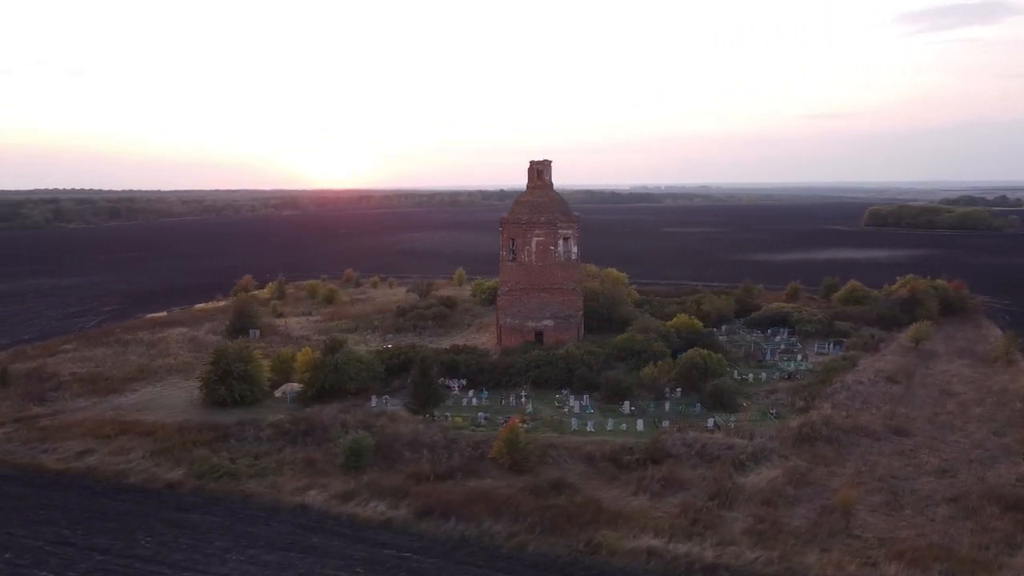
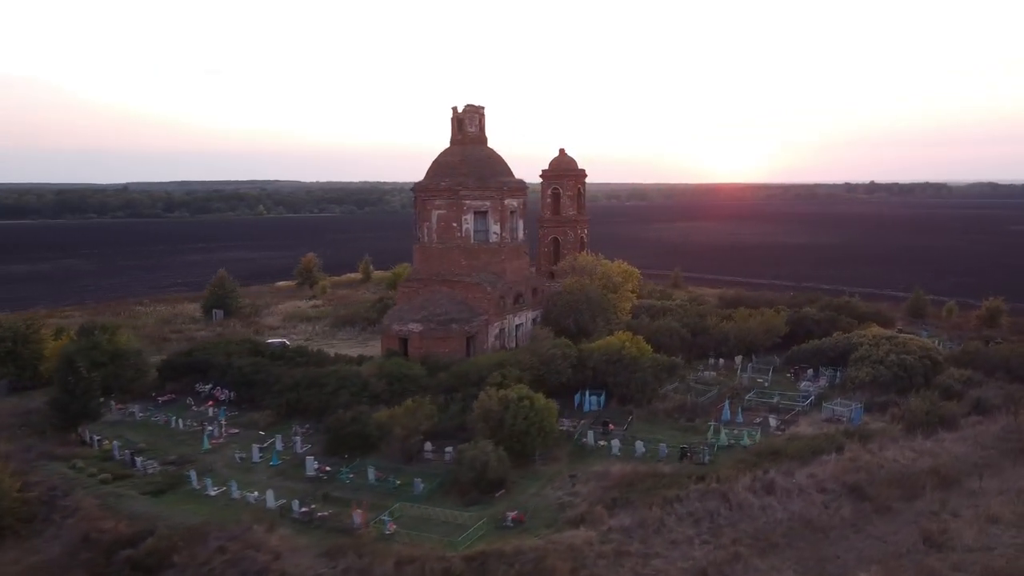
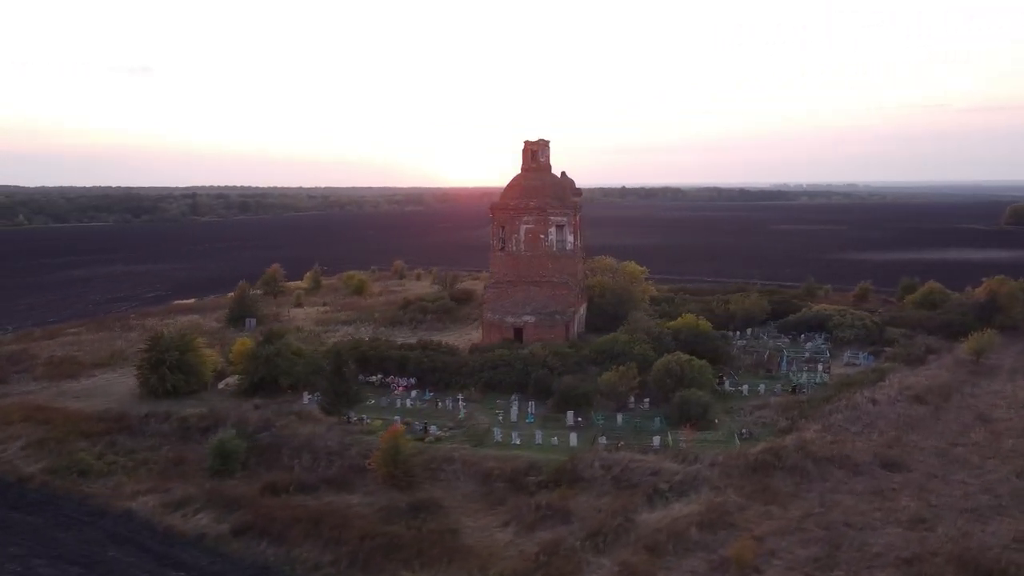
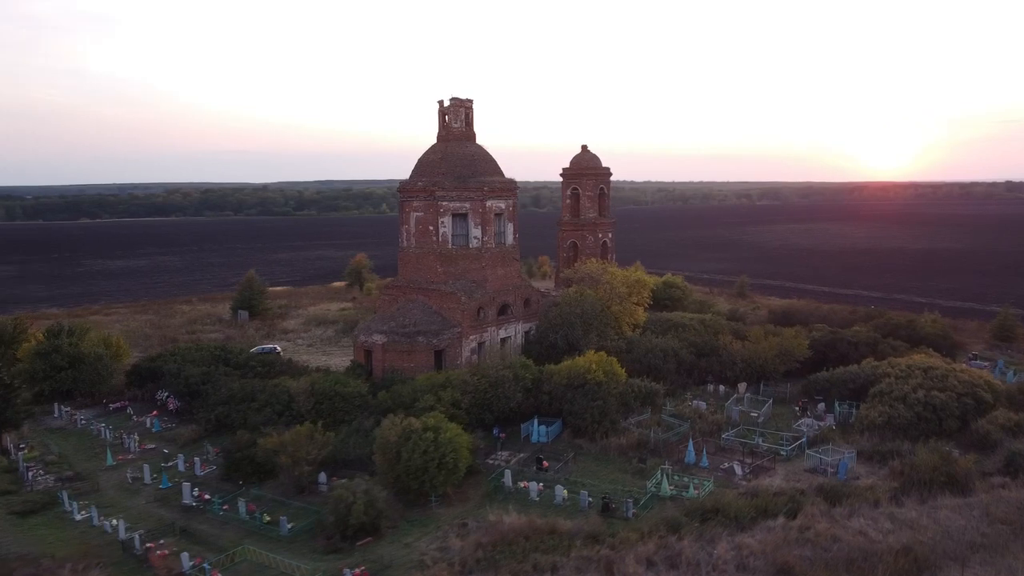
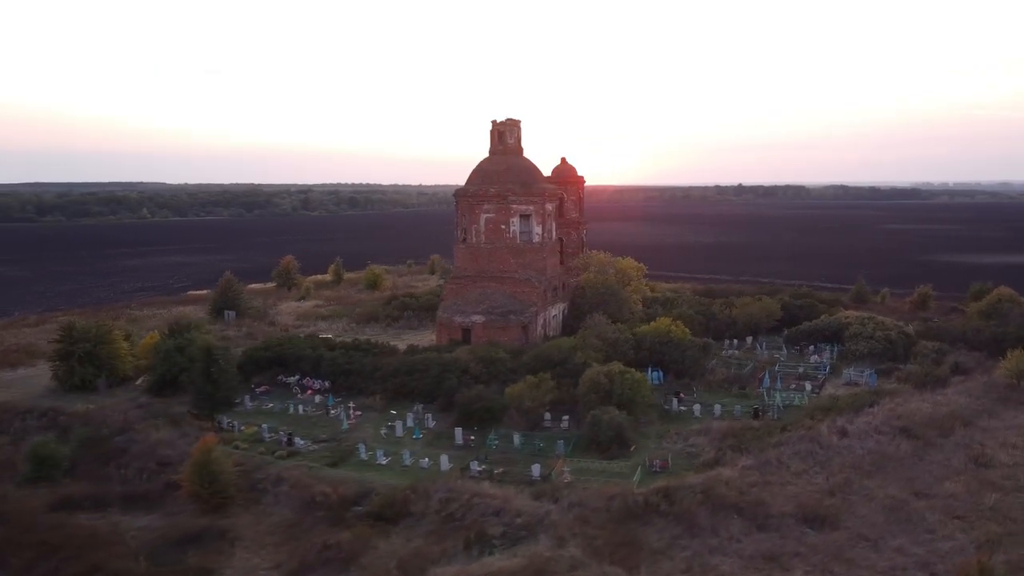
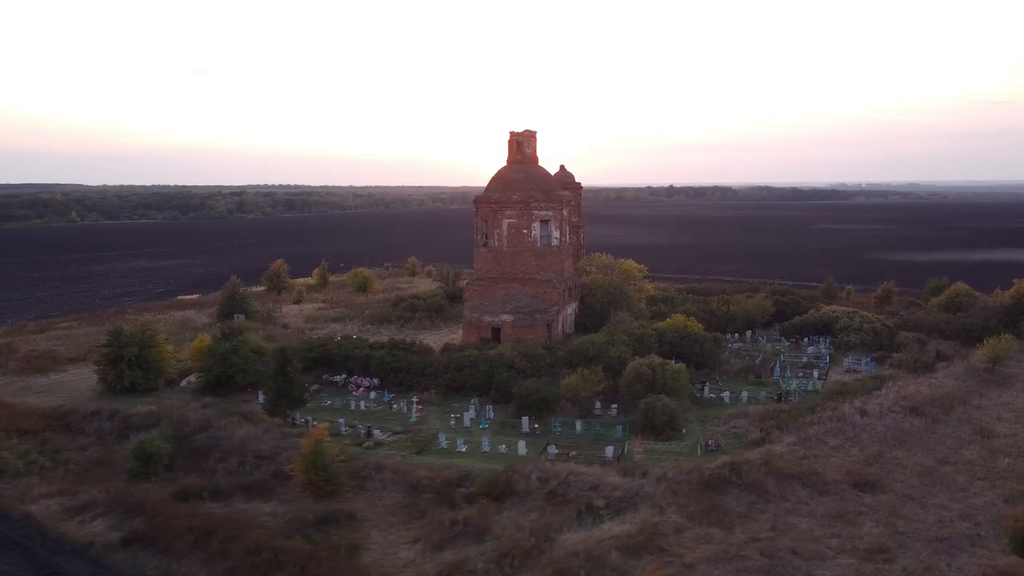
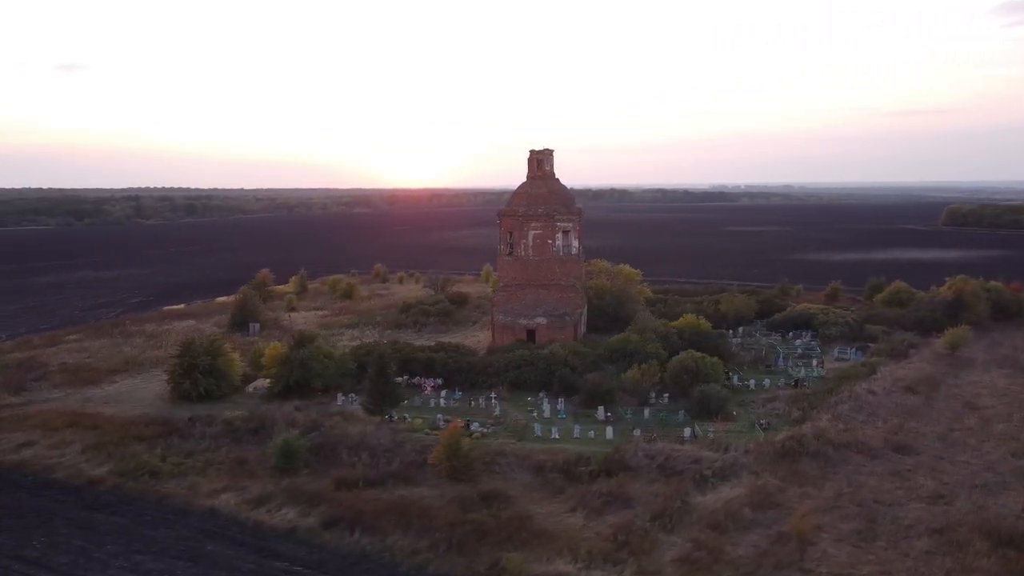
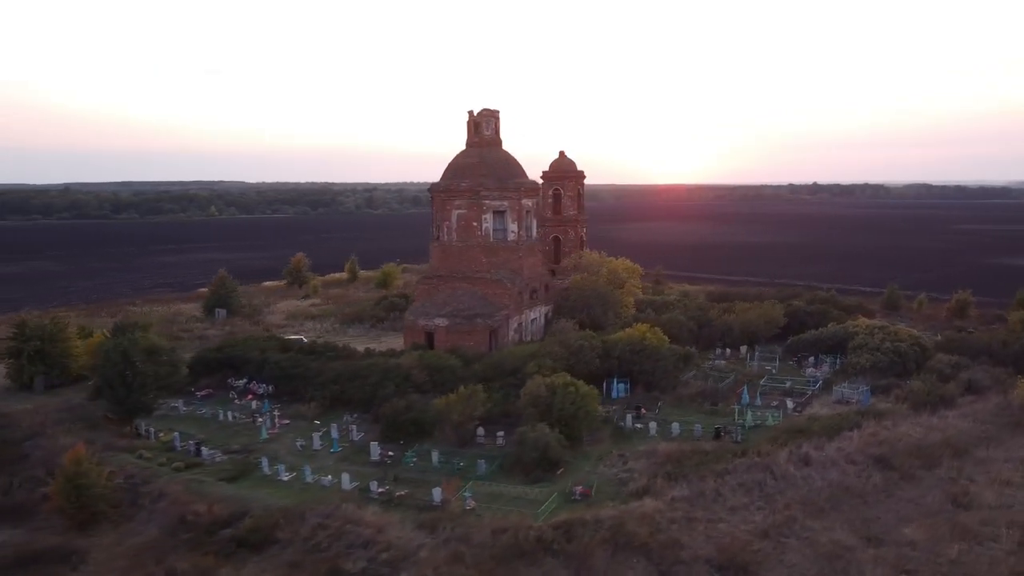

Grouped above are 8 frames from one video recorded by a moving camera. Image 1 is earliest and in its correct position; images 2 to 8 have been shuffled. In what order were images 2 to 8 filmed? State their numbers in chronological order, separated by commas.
7, 3, 6, 5, 8, 2, 4
